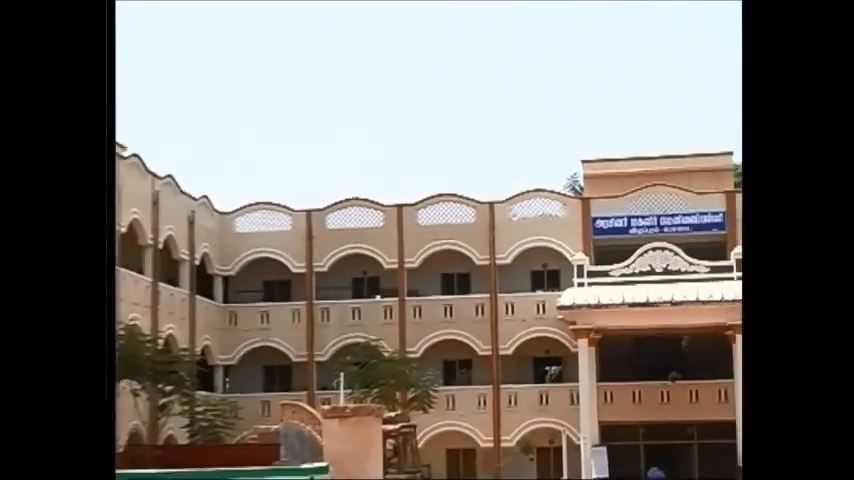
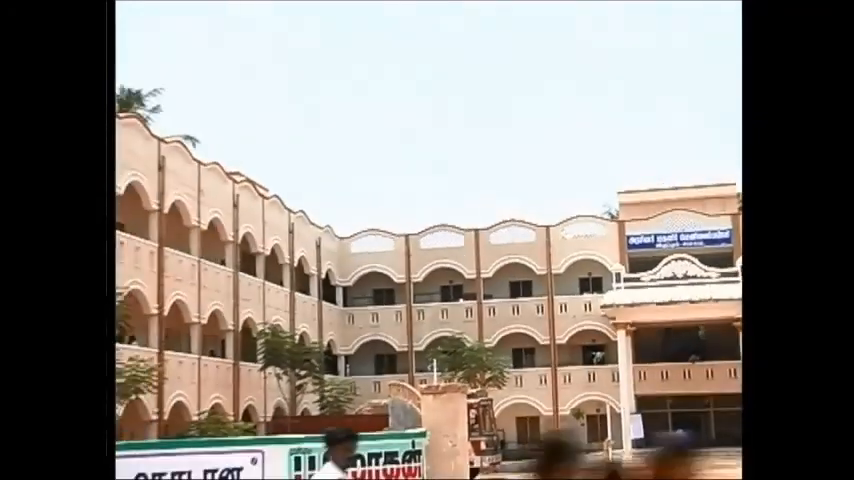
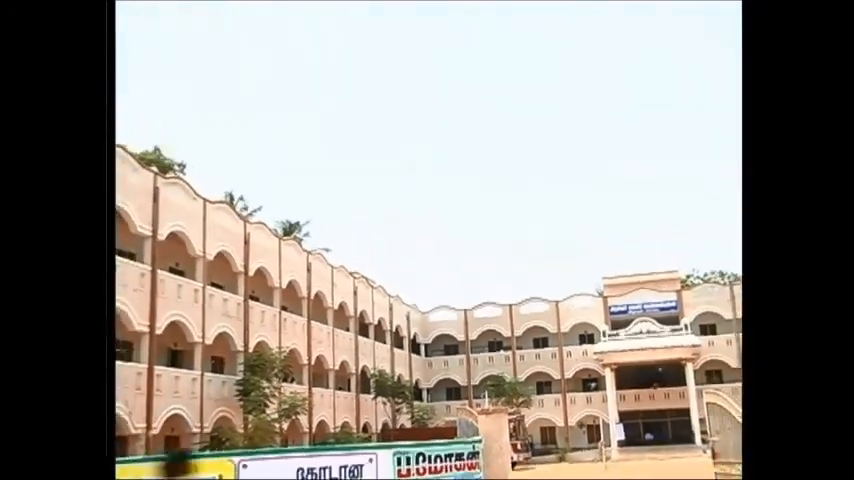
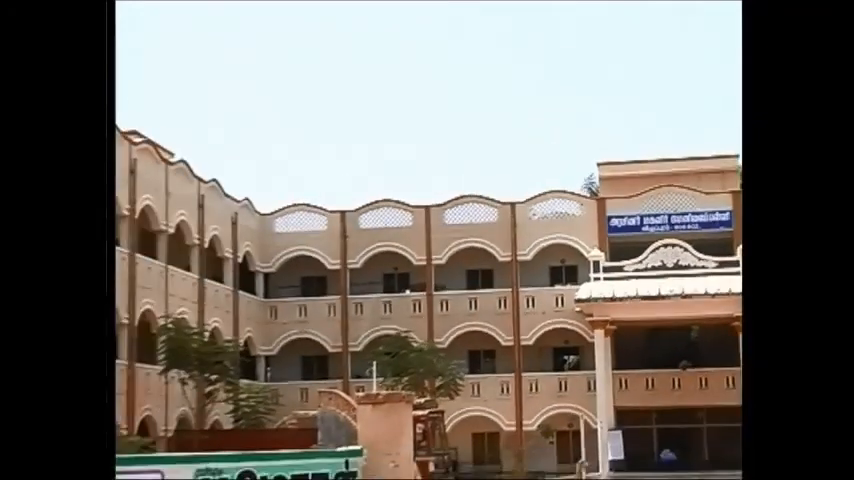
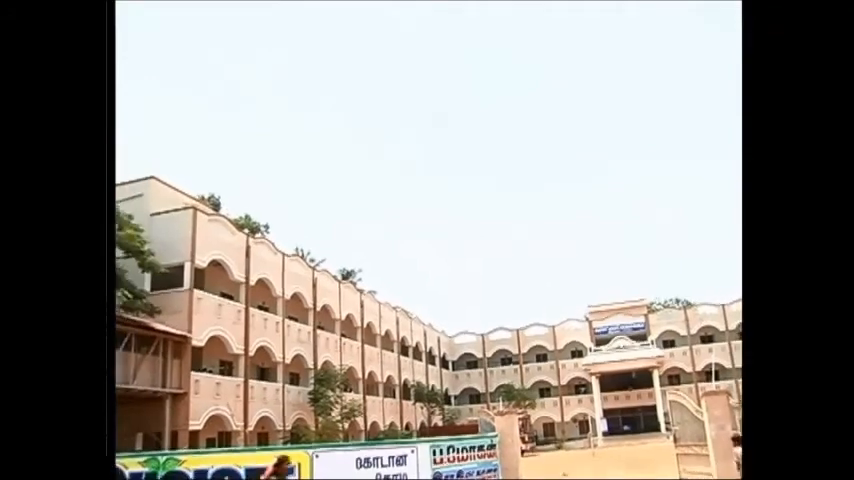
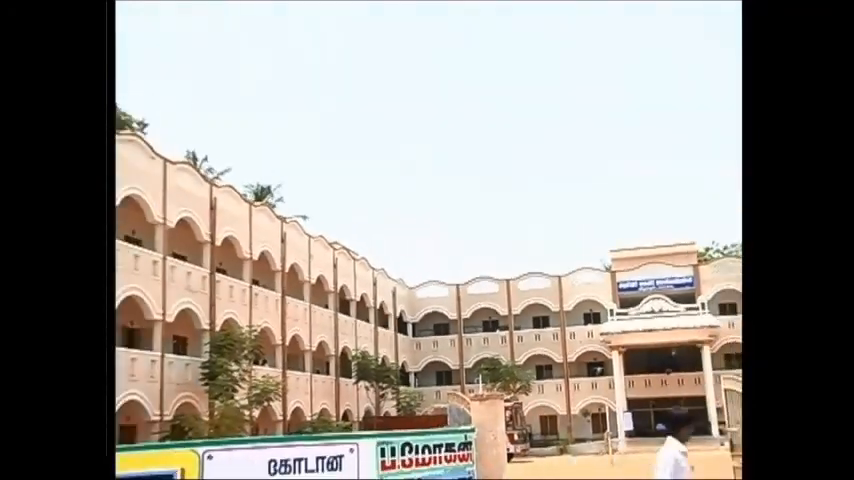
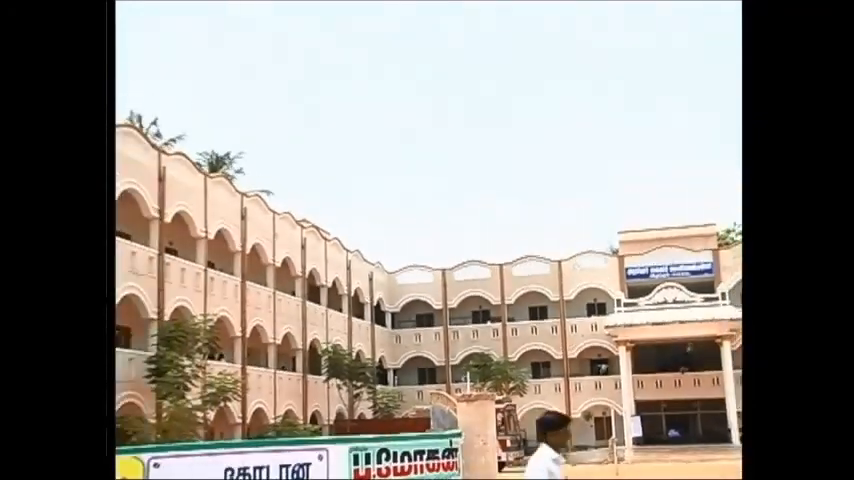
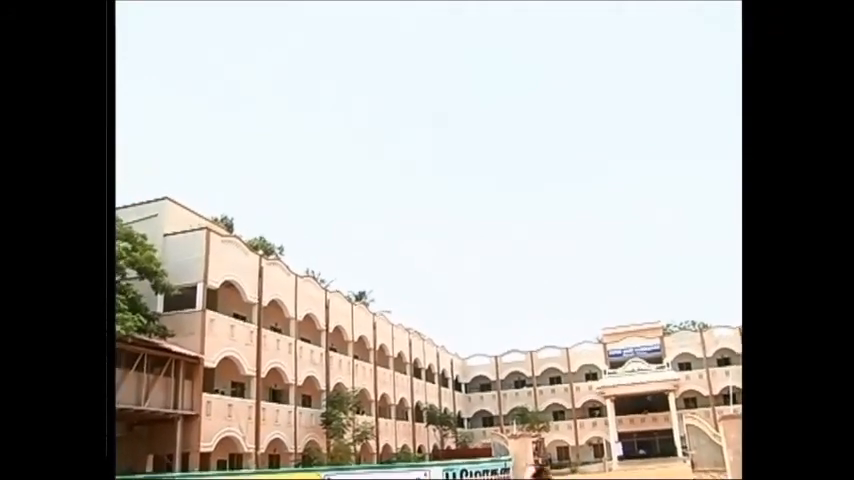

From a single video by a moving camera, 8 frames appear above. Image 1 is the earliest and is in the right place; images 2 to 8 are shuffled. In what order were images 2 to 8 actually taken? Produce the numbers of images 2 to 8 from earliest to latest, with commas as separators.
4, 2, 7, 6, 3, 5, 8
